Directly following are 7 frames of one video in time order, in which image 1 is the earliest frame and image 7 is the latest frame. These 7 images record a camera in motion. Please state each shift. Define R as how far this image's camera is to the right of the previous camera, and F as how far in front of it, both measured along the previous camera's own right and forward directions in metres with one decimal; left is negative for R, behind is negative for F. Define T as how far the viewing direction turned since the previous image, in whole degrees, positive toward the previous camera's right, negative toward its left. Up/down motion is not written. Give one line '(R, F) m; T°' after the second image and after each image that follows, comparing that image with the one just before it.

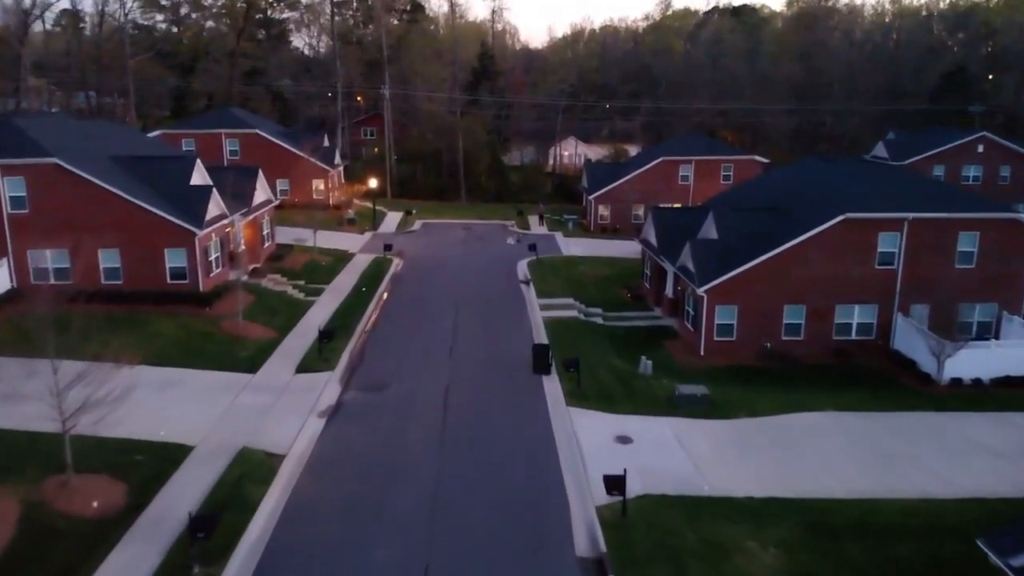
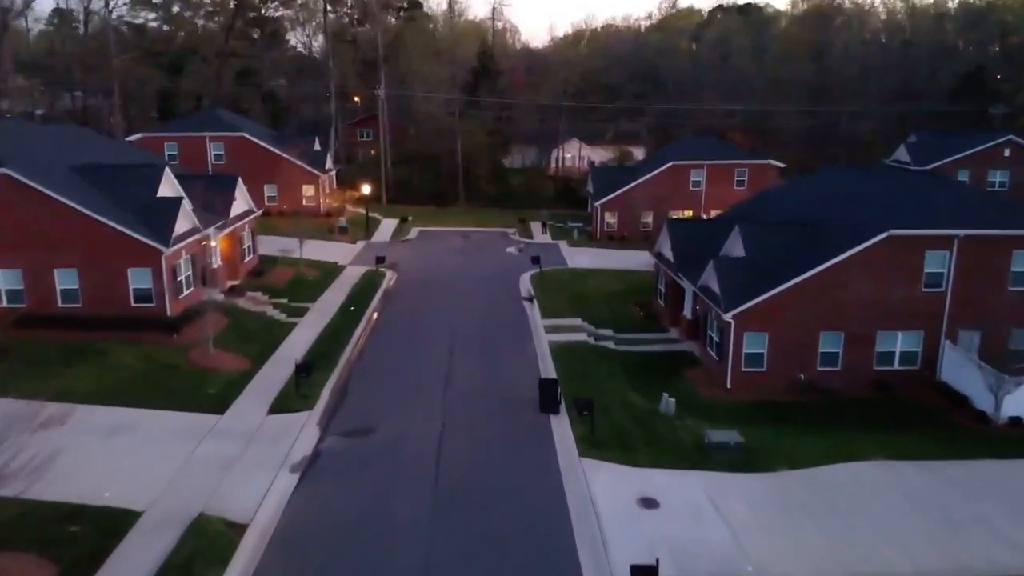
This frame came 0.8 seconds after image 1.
(-0.1, +2.6) m; 0°
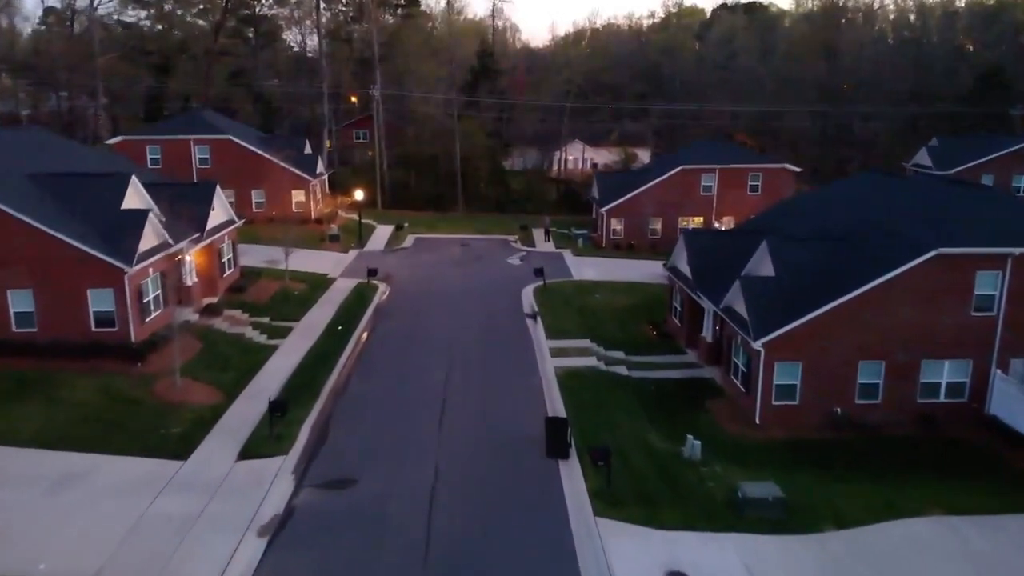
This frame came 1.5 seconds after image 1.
(-0.1, +2.3) m; 0°
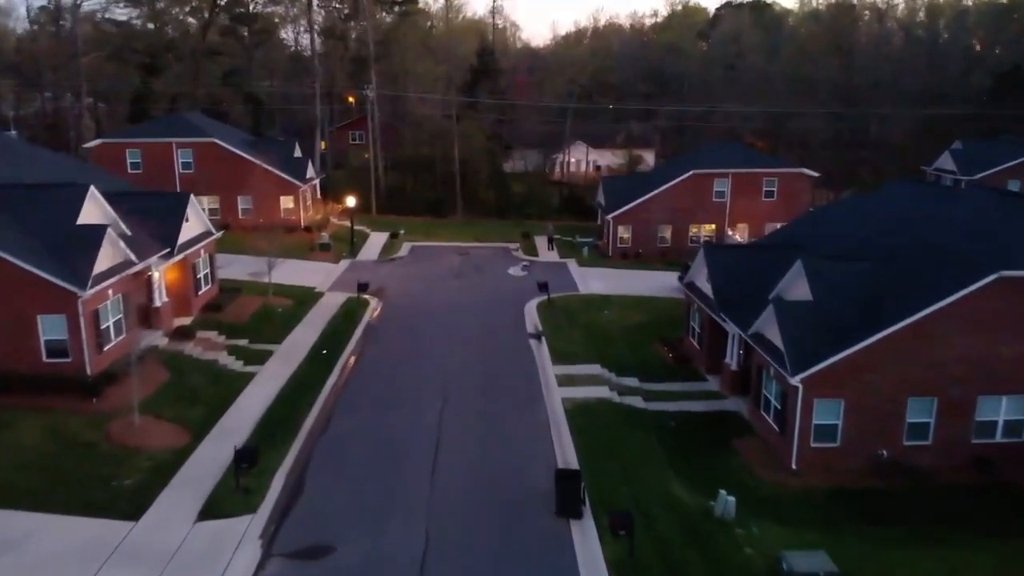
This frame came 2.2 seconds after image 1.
(-0.1, +2.3) m; 0°
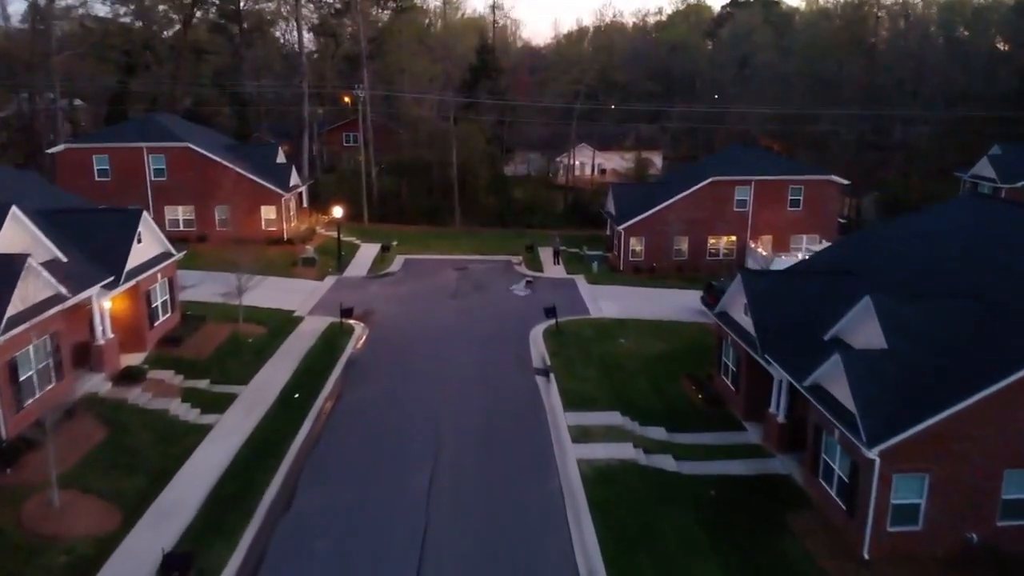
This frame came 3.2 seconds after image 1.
(-0.1, +3.3) m; 0°
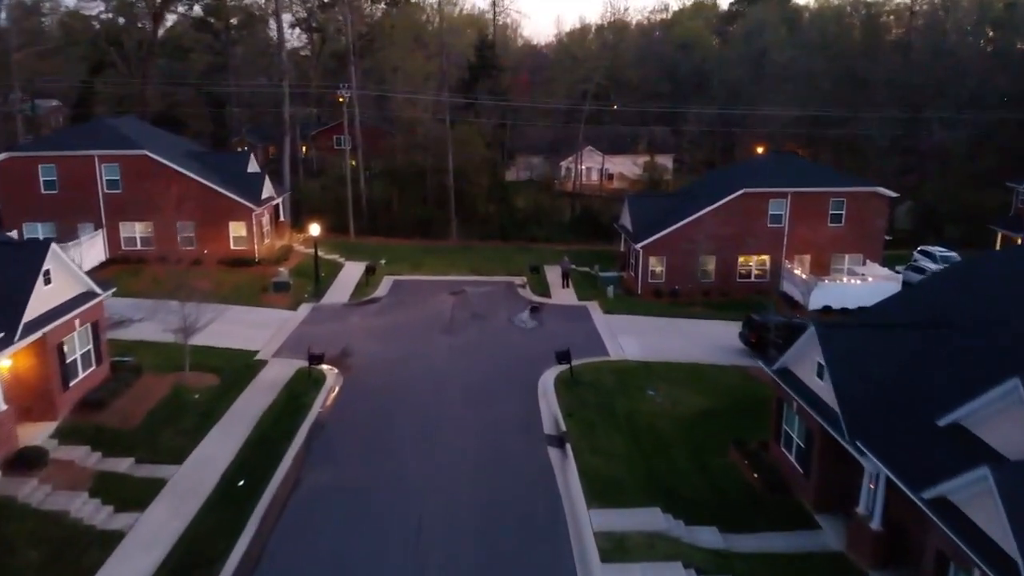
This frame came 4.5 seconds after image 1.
(-0.2, +4.3) m; 0°
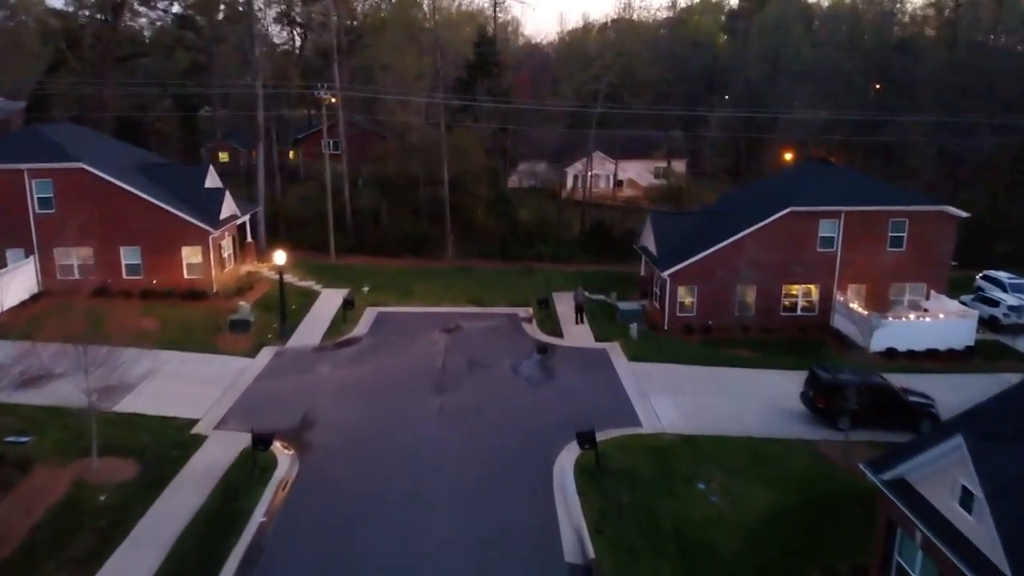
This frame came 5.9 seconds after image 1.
(-0.2, +4.7) m; 0°
